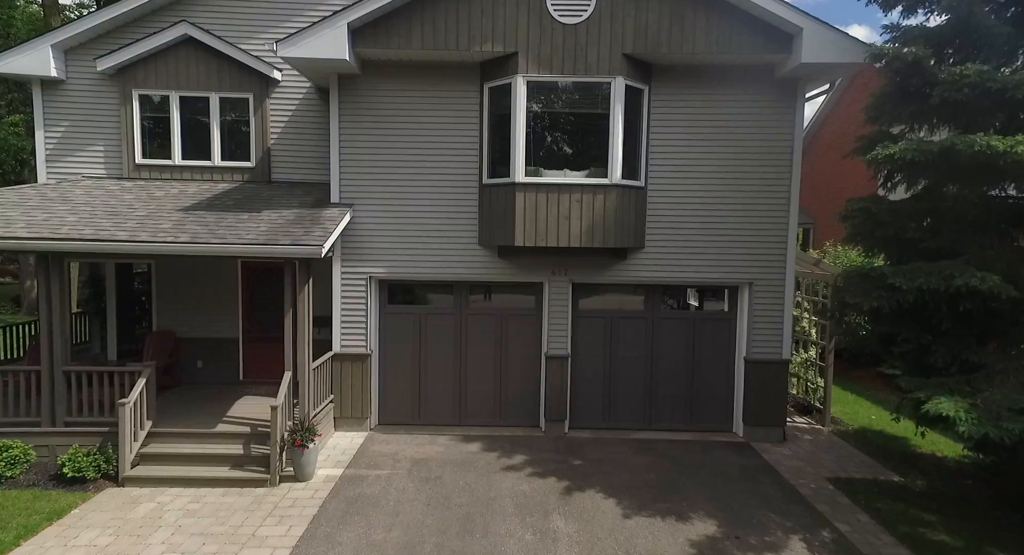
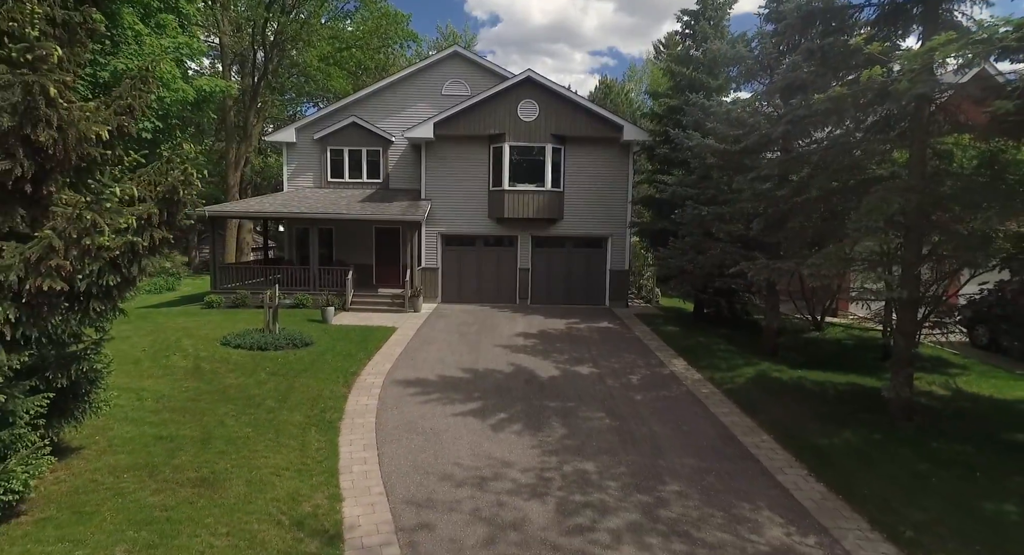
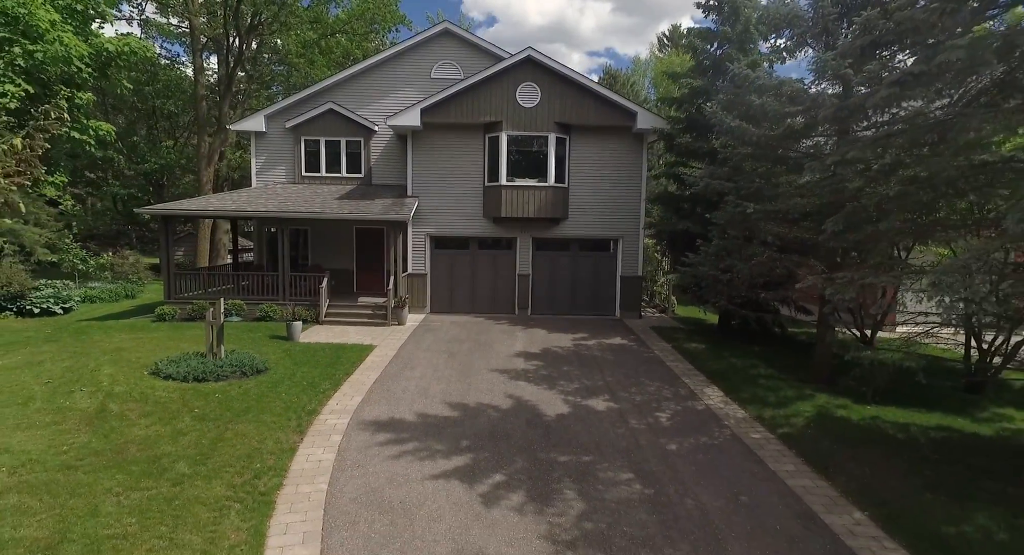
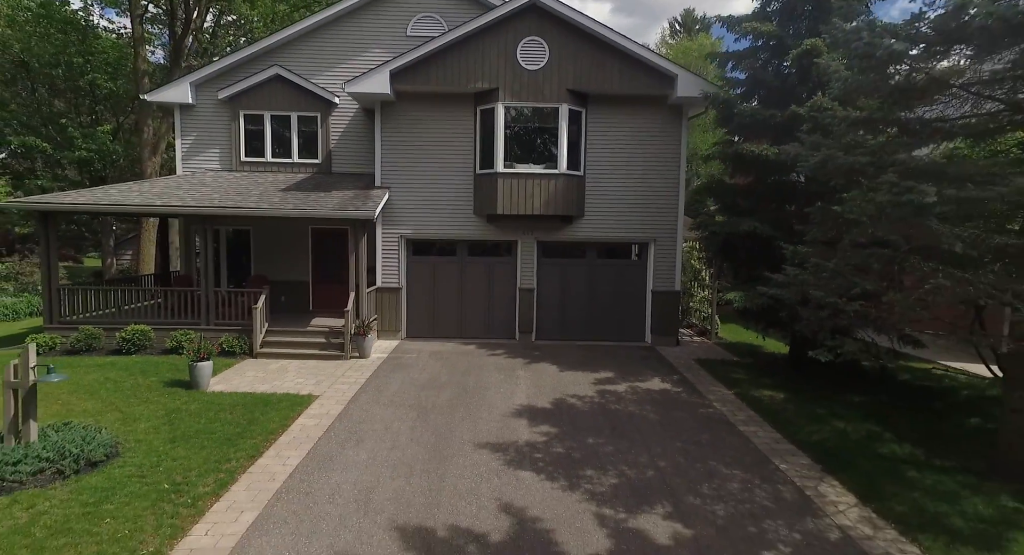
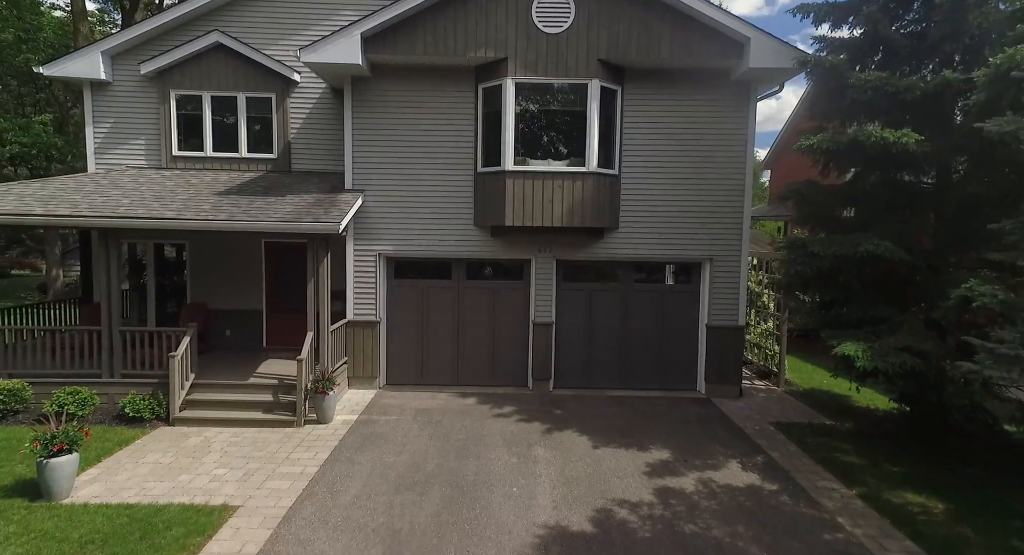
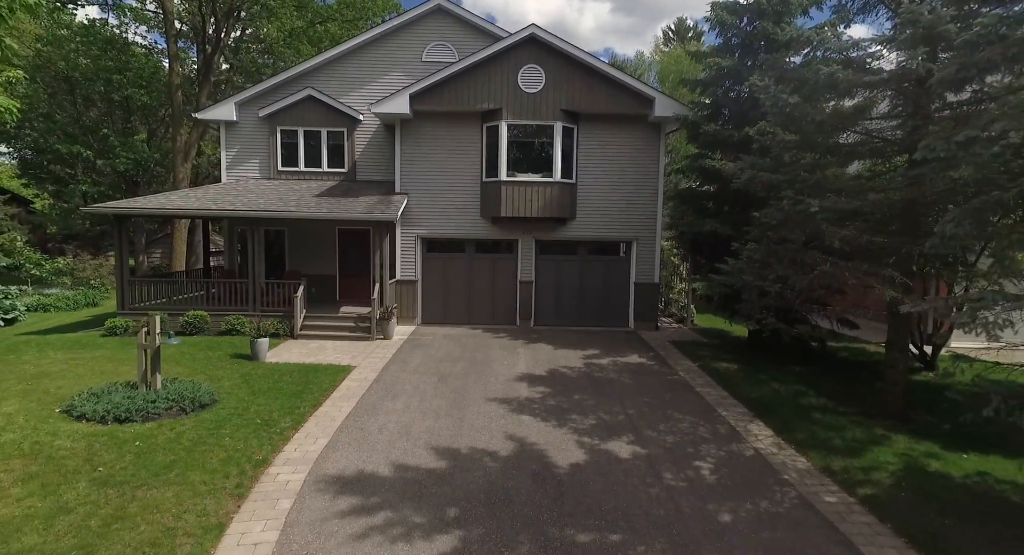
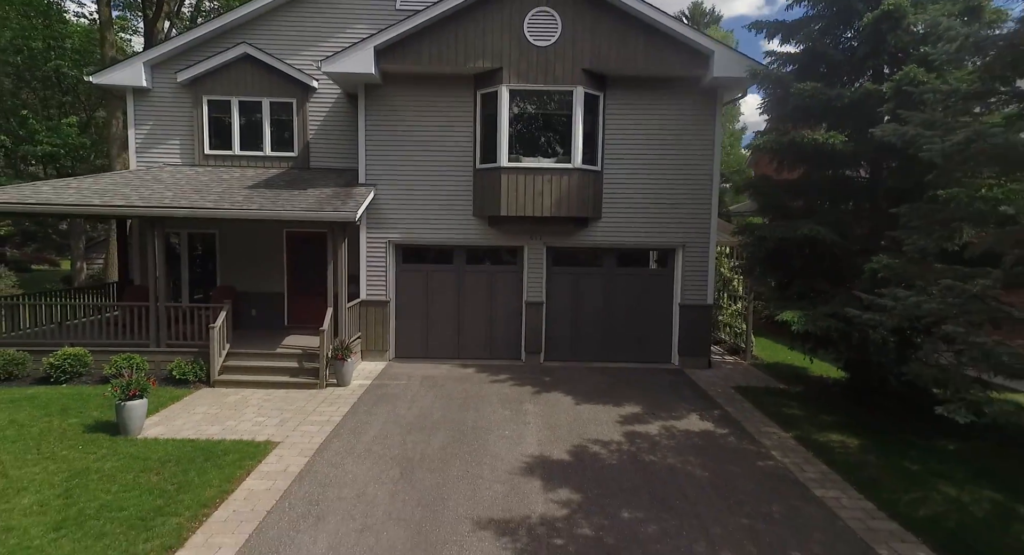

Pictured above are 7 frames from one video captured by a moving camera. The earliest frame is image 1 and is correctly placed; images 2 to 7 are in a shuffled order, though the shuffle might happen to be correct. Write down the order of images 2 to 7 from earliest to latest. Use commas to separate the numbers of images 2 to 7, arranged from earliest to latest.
5, 7, 4, 6, 3, 2
